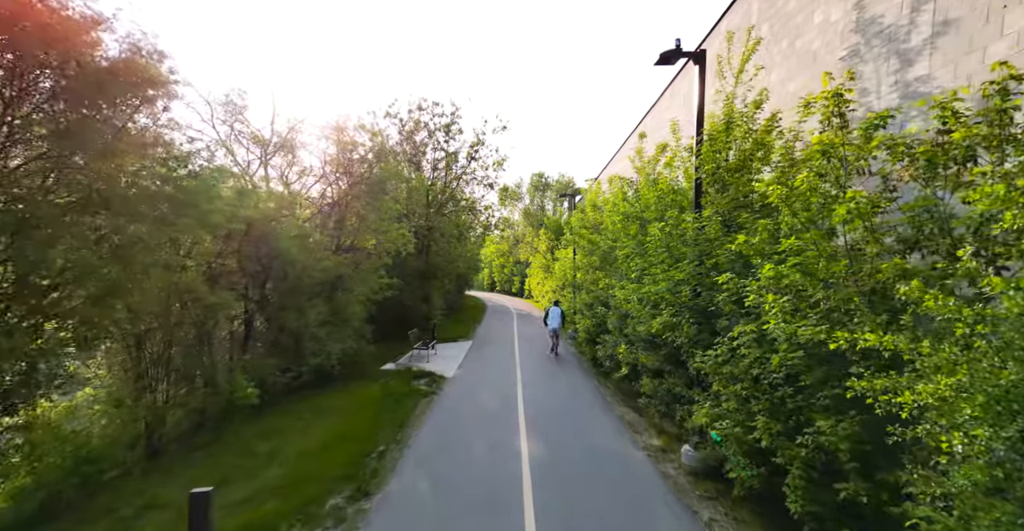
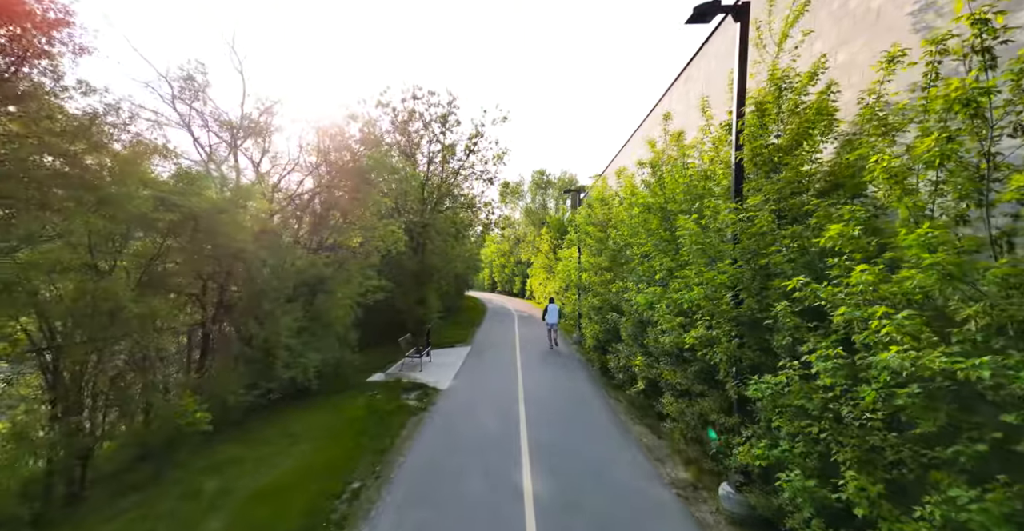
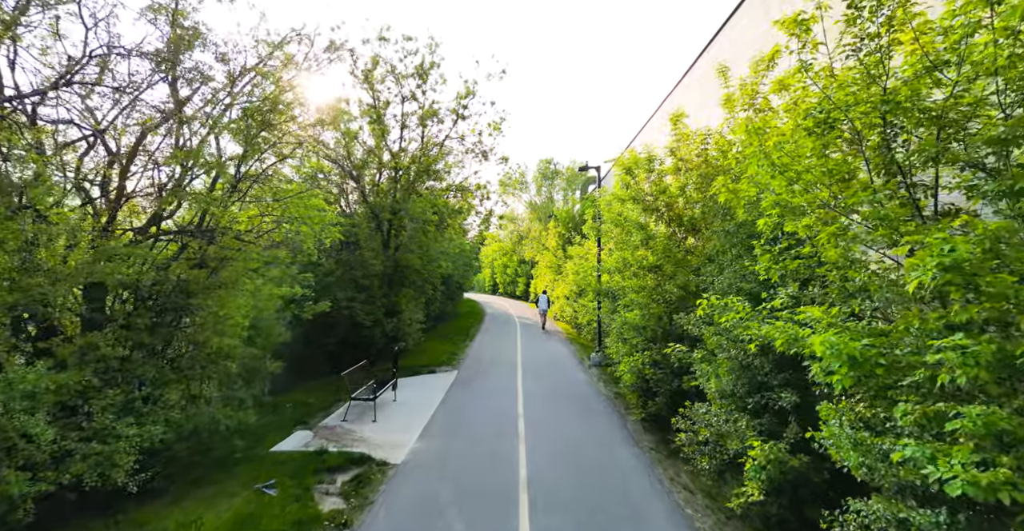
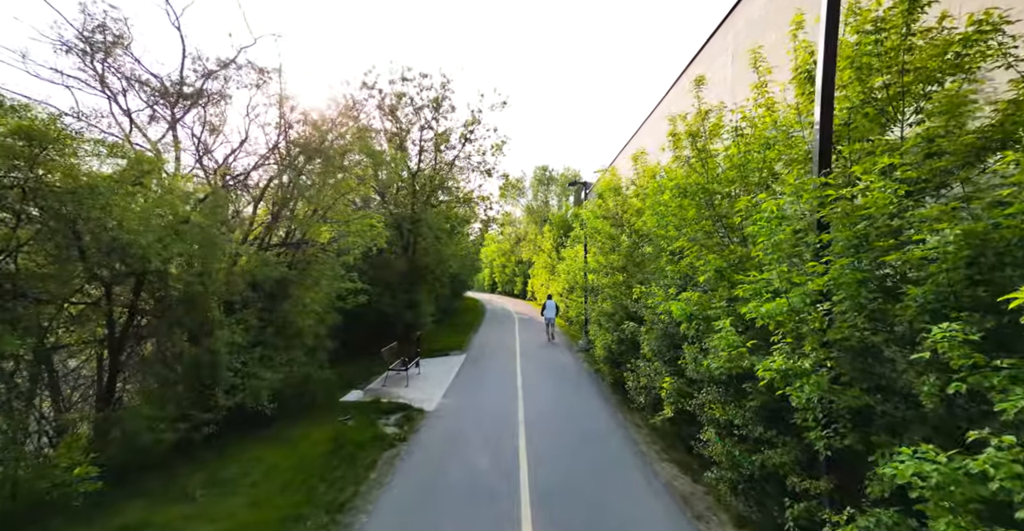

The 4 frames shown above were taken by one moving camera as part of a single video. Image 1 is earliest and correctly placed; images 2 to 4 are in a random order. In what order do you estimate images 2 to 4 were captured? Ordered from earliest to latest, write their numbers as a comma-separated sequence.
2, 4, 3
